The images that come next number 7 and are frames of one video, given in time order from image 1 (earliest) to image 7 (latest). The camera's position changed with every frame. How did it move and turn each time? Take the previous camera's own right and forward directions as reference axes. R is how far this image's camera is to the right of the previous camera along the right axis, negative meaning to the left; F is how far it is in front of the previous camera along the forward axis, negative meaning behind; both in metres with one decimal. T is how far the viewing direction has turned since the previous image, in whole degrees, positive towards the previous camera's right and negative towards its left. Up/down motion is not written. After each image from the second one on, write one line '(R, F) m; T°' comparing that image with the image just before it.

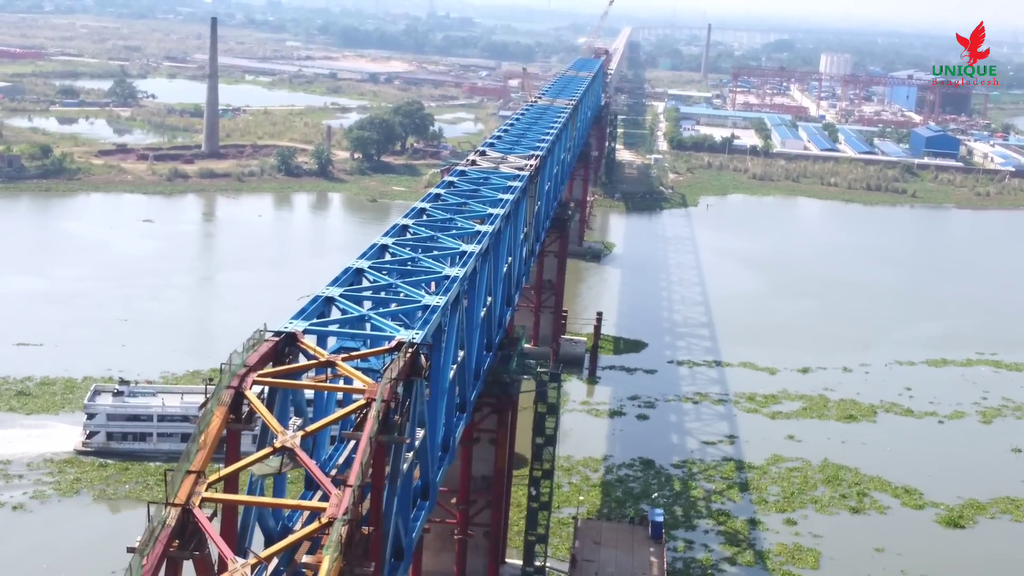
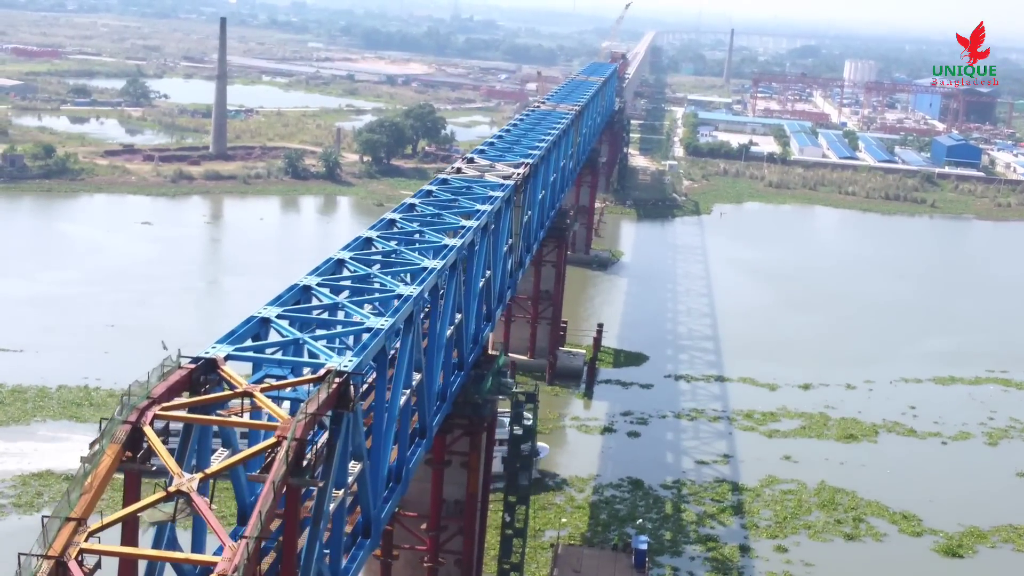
(+0.4, +0.5) m; -1°
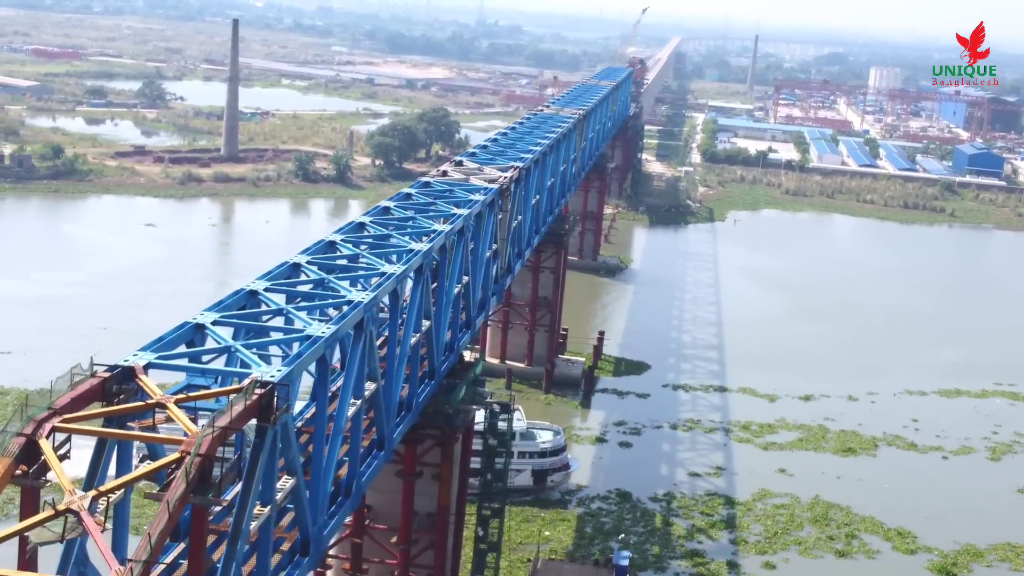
(+0.4, +0.3) m; -1°
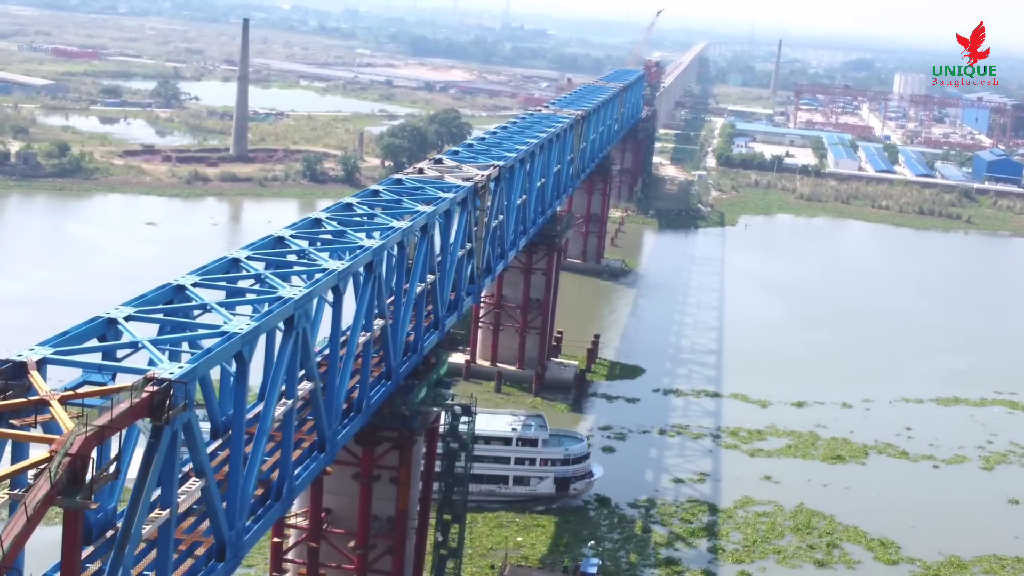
(+0.5, +0.2) m; -1°
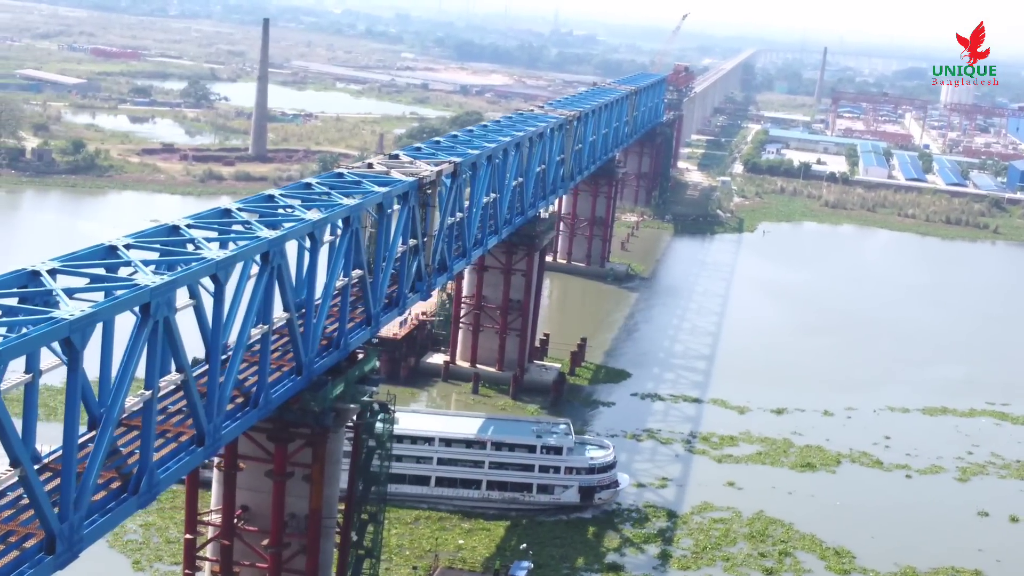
(+1.0, +0.1) m; -2°
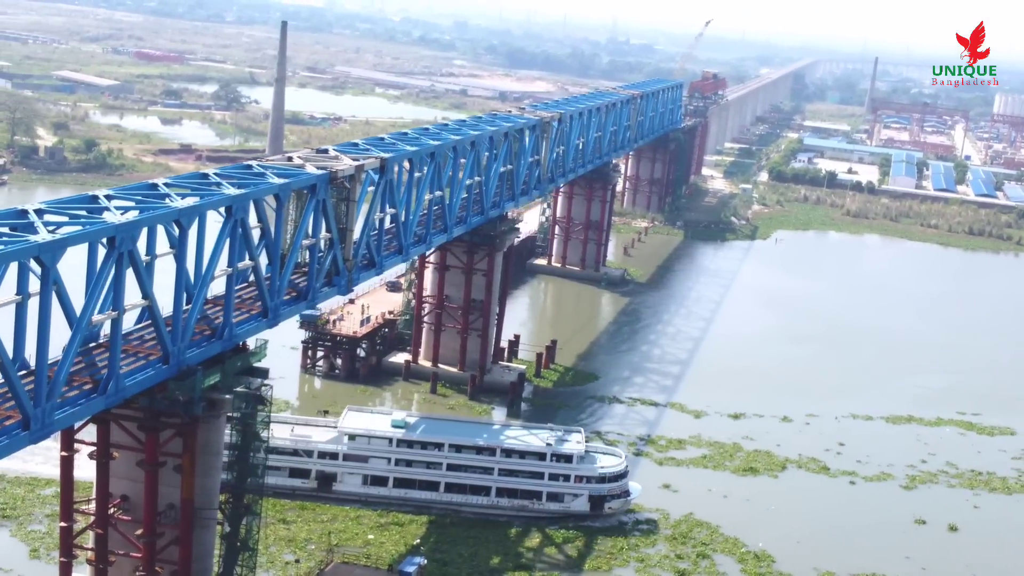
(+1.4, 0.0) m; -3°
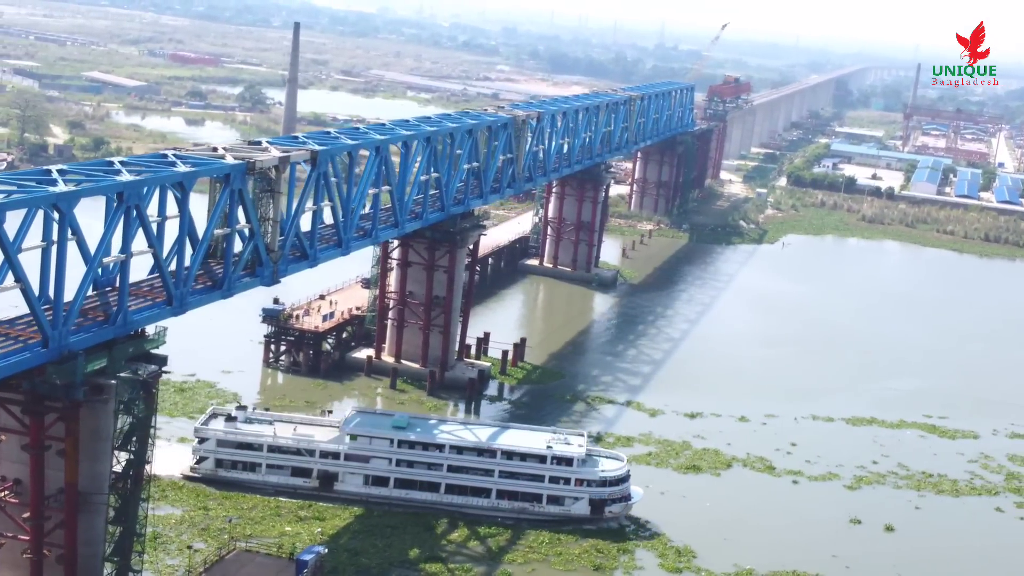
(+1.3, 0.0) m; -2°
